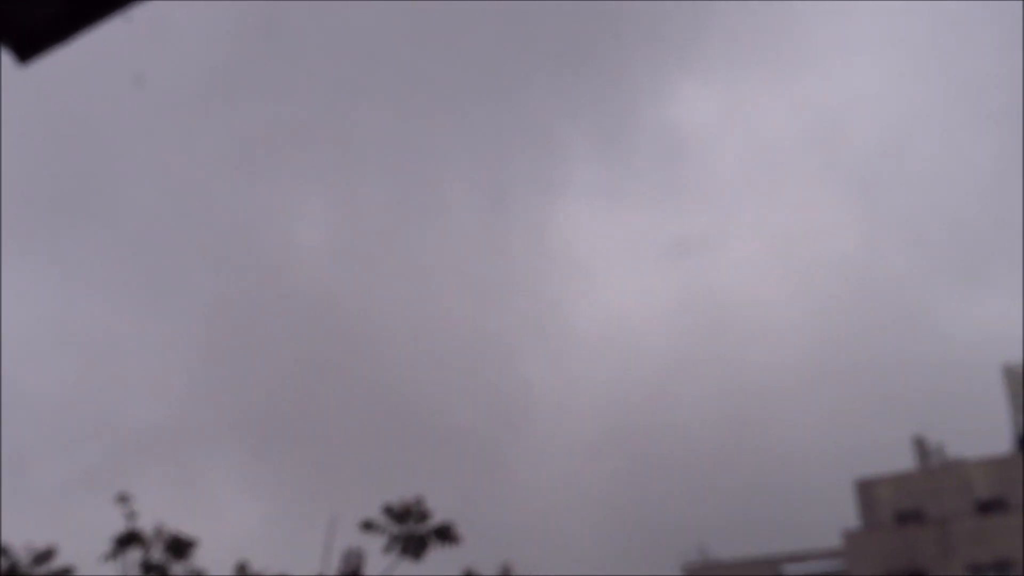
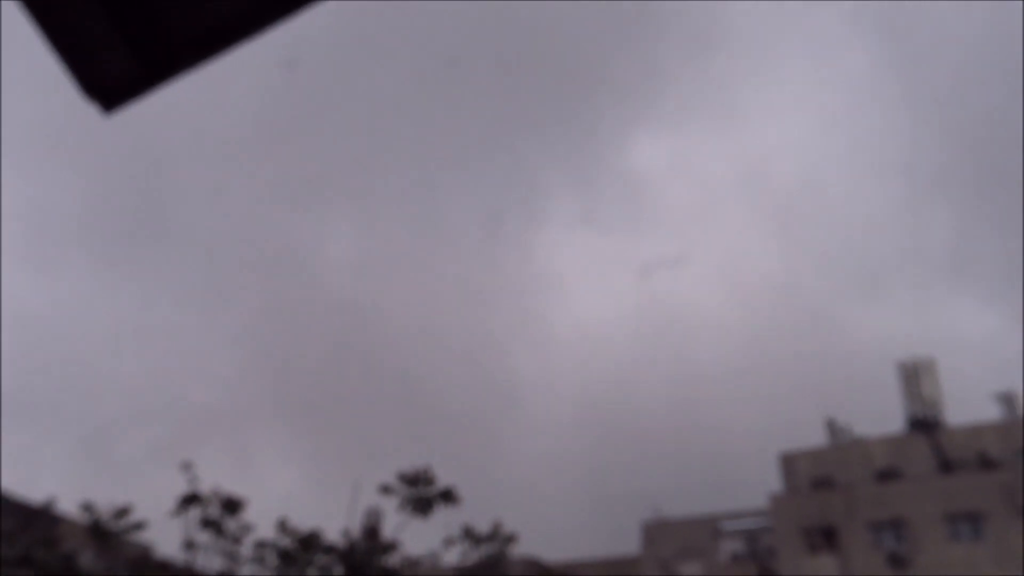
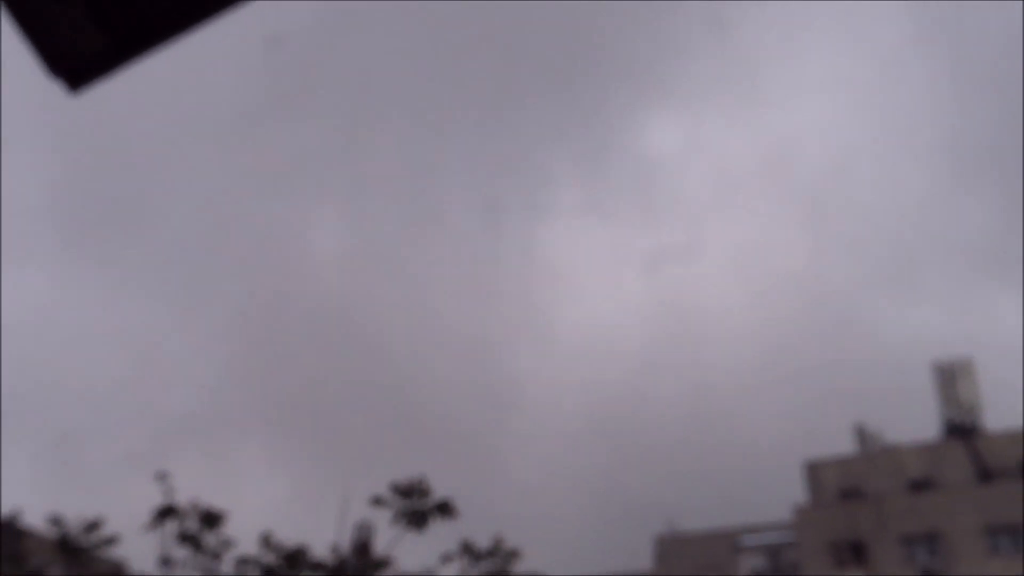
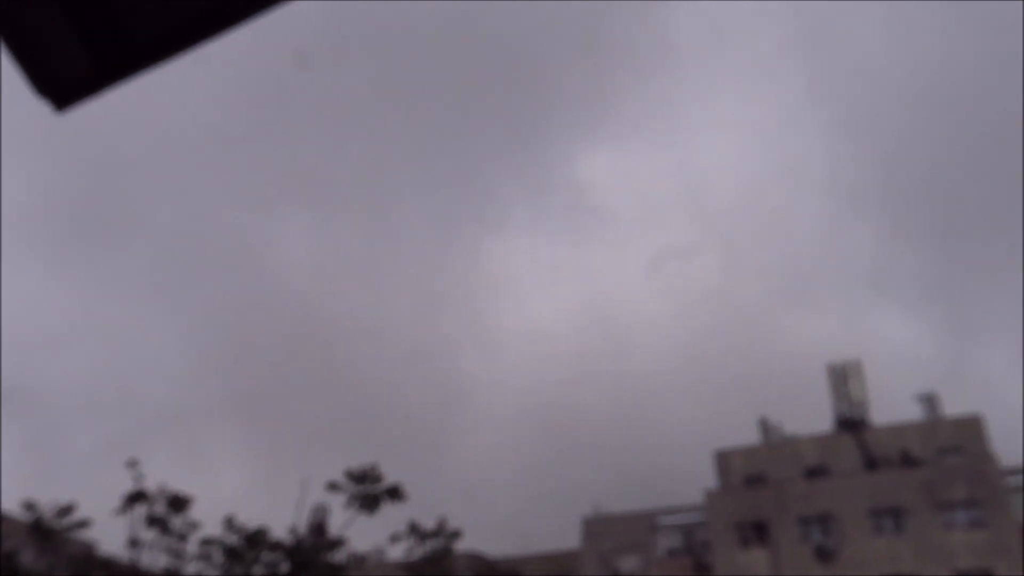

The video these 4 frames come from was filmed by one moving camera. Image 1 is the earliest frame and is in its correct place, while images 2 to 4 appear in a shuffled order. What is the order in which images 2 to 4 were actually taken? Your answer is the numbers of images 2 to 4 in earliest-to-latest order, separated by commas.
3, 2, 4
